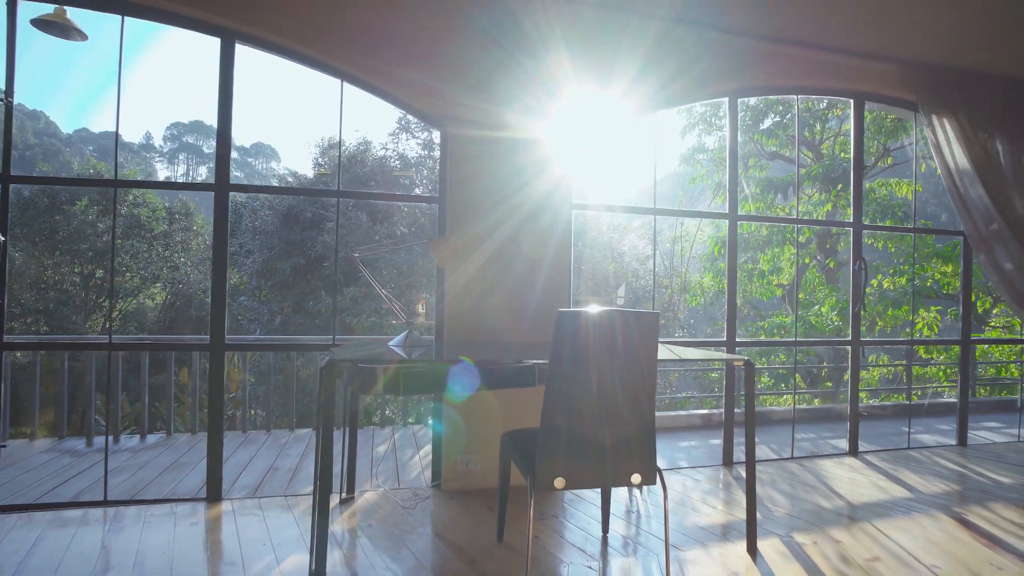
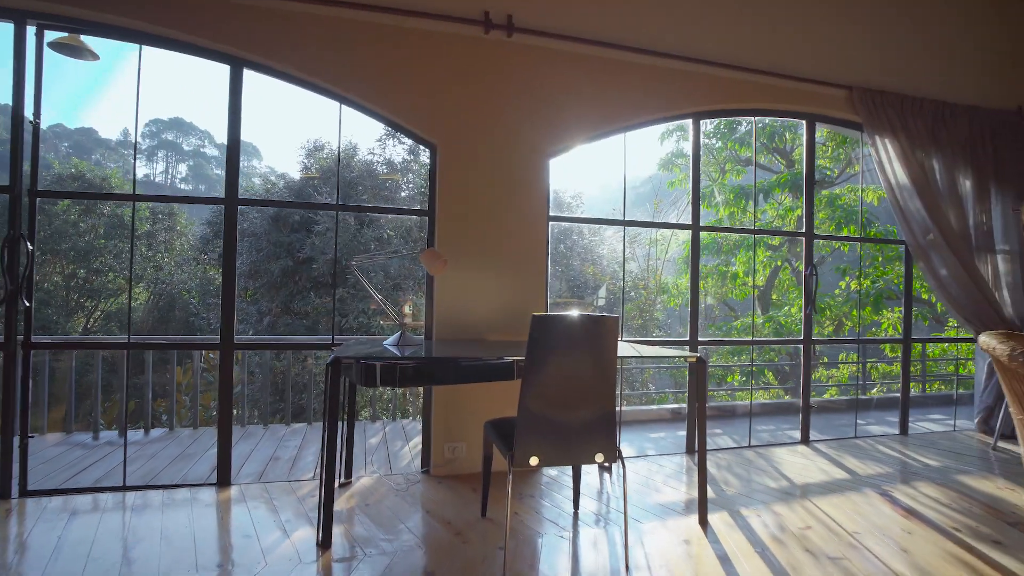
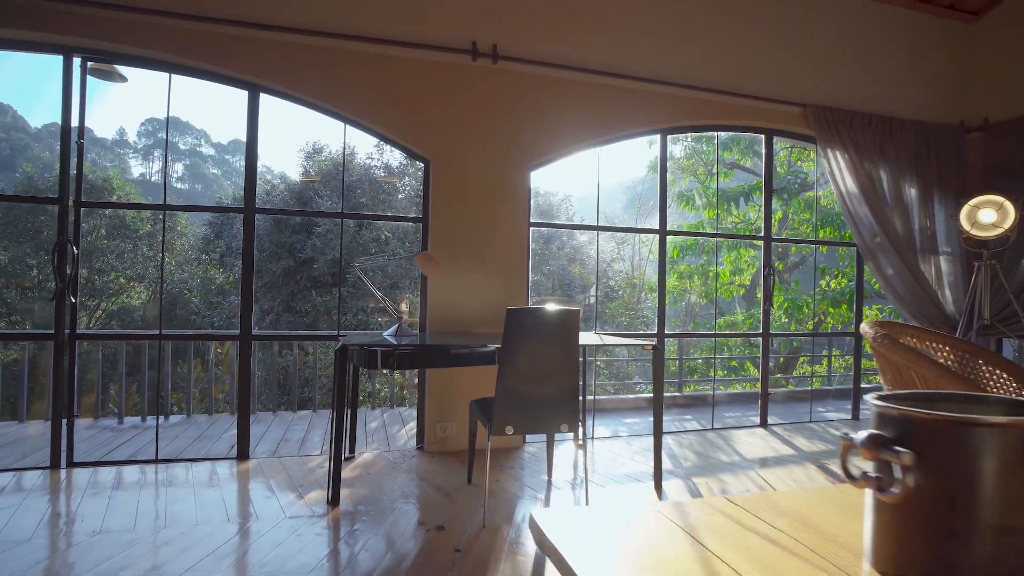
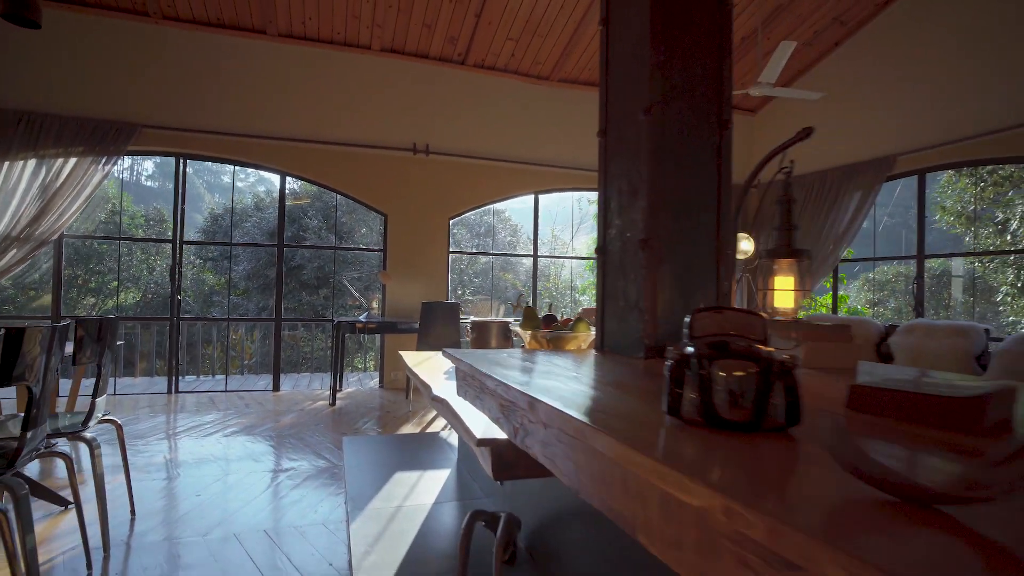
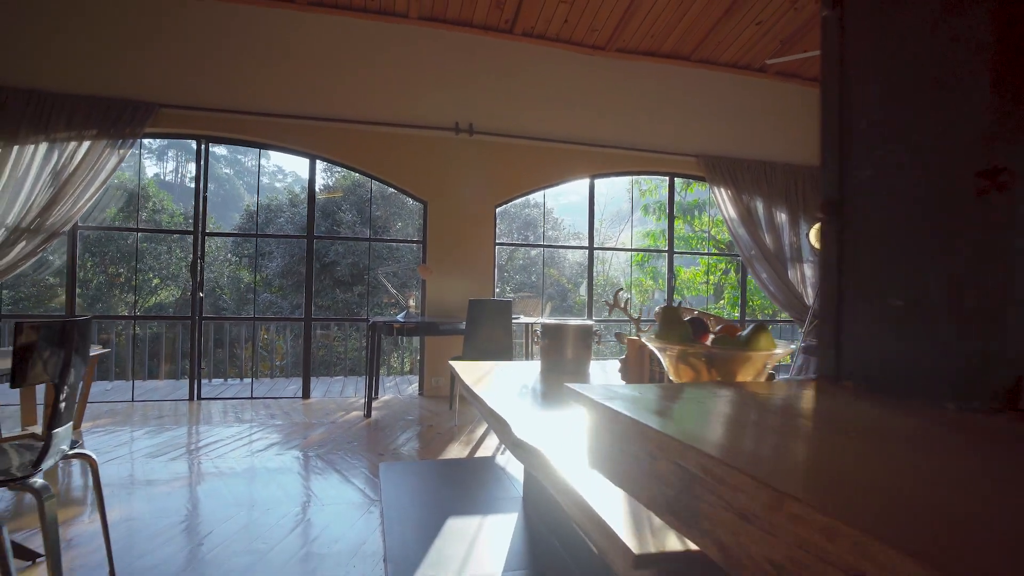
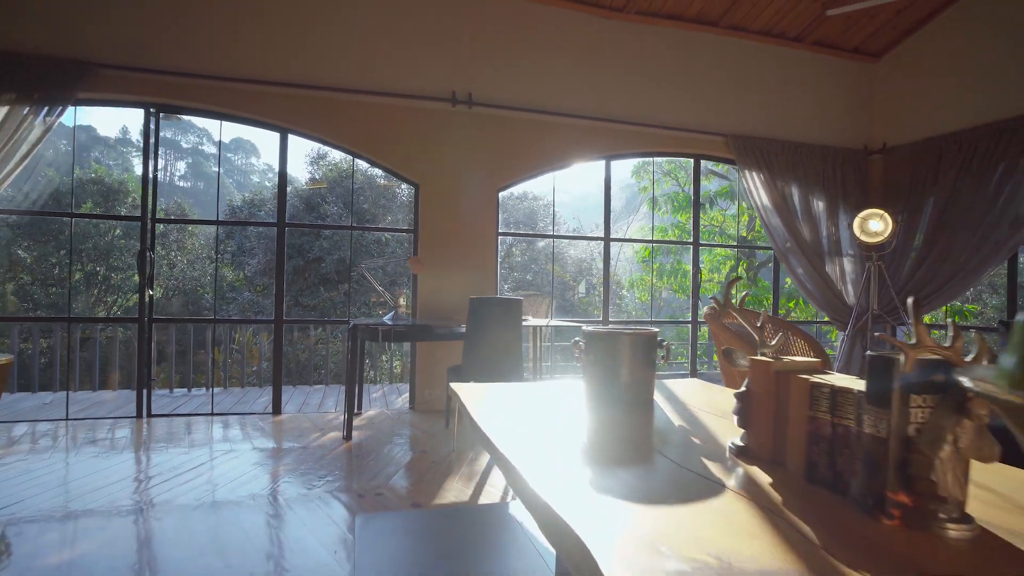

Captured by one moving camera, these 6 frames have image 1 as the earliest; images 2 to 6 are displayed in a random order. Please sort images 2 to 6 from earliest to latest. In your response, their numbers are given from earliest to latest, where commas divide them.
2, 3, 6, 5, 4
